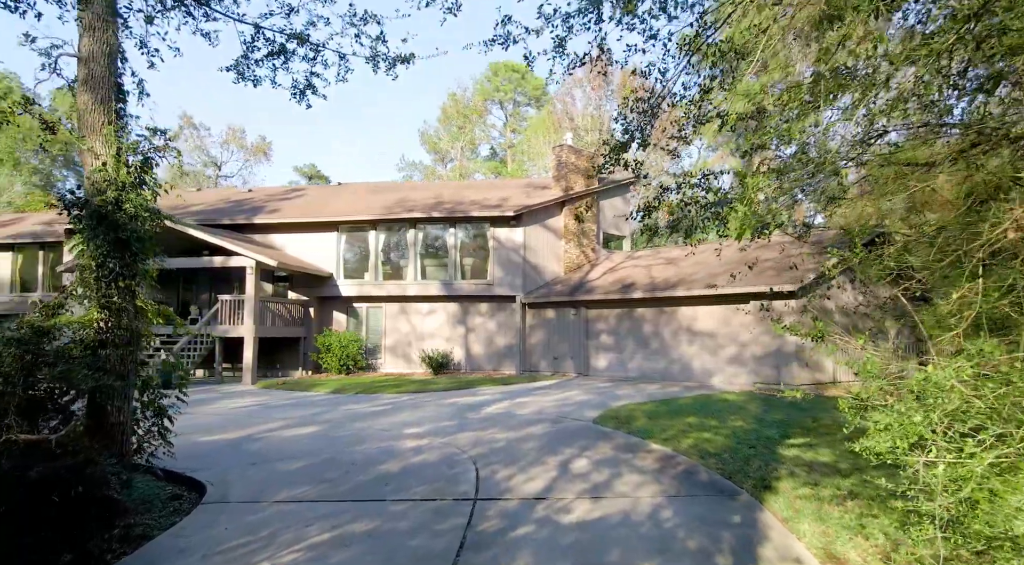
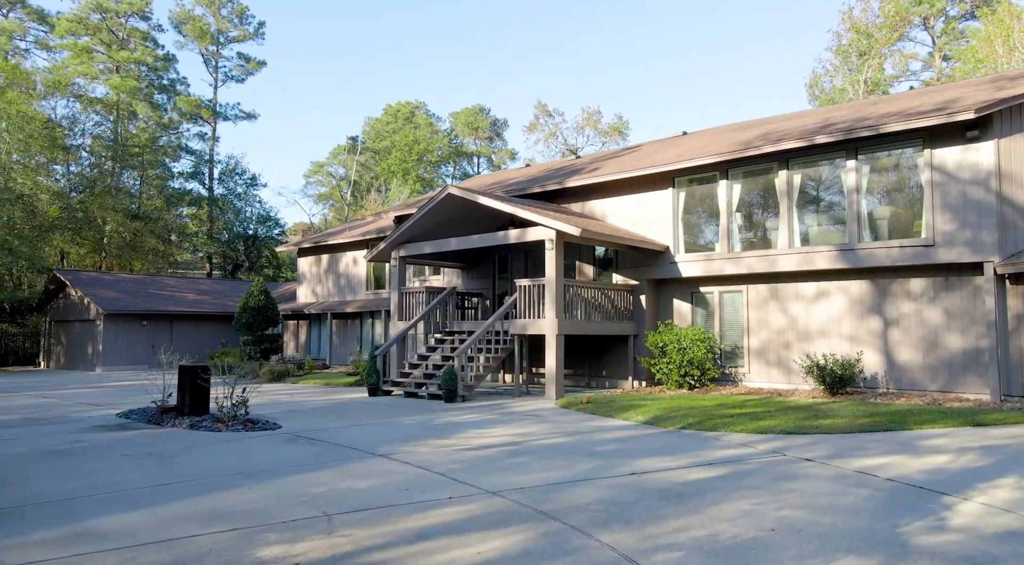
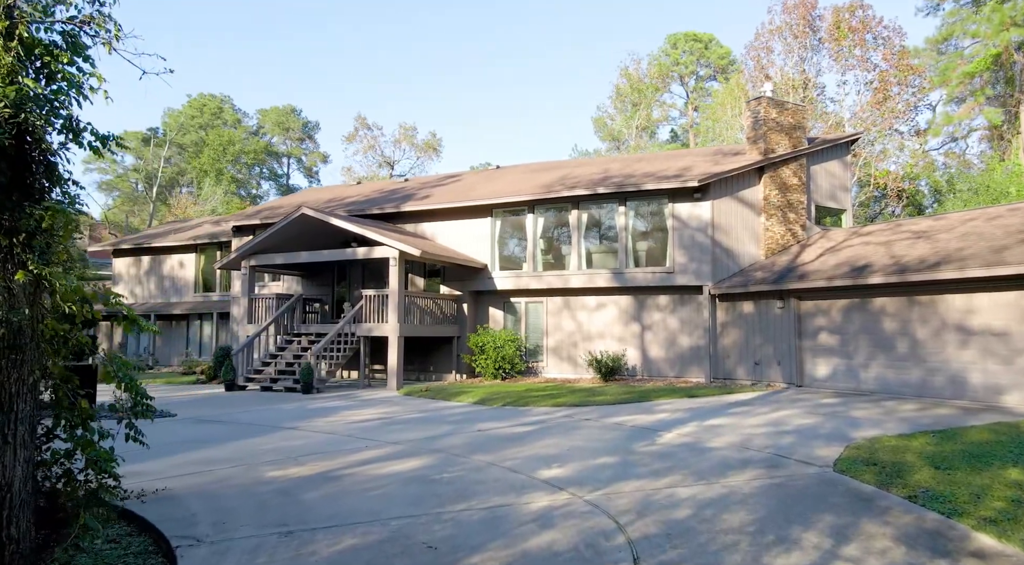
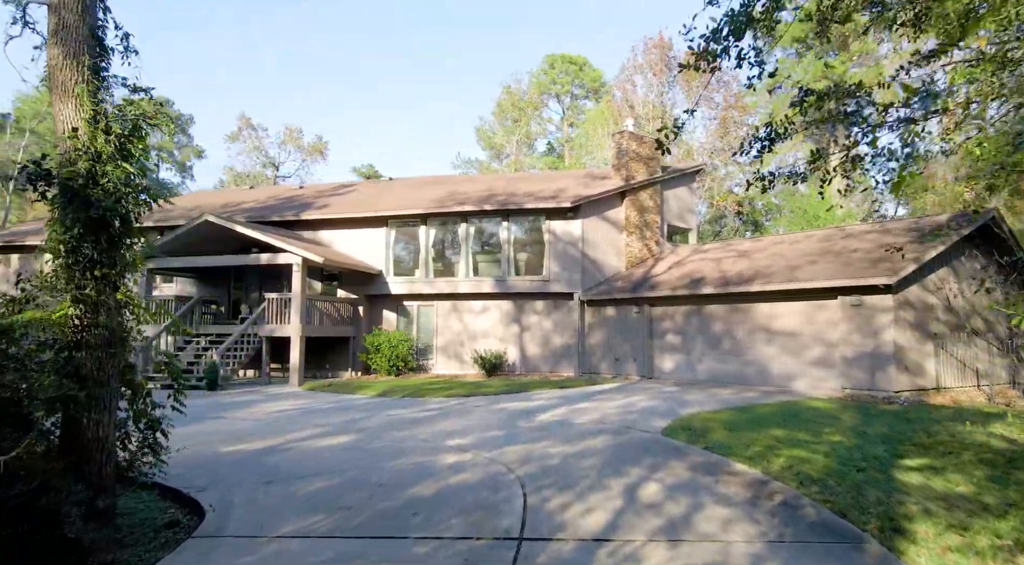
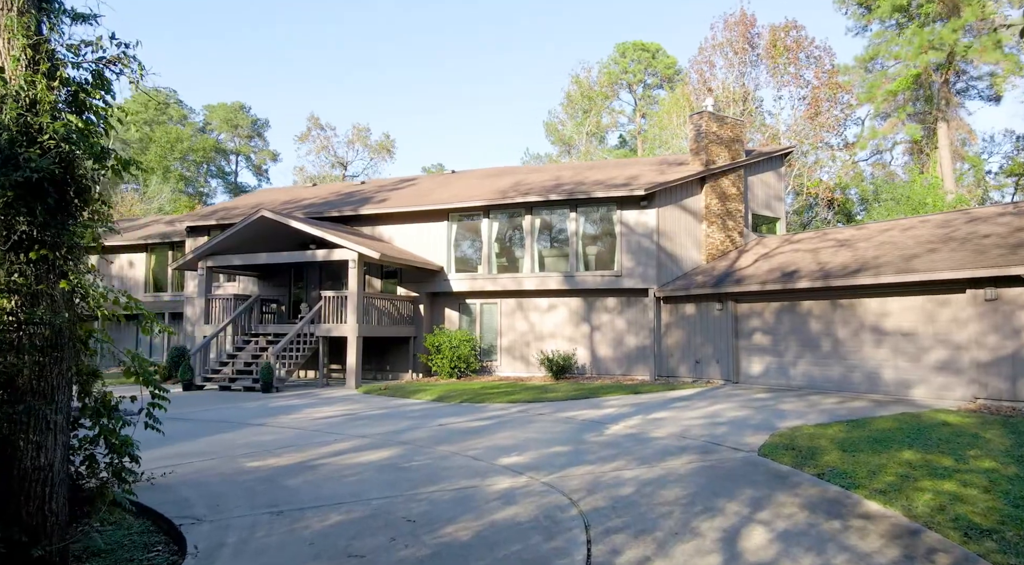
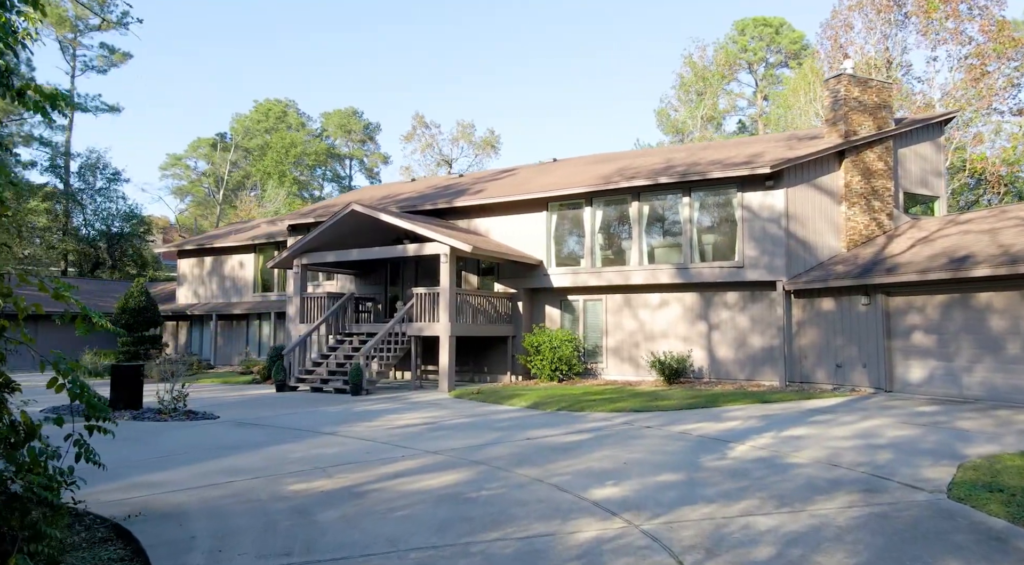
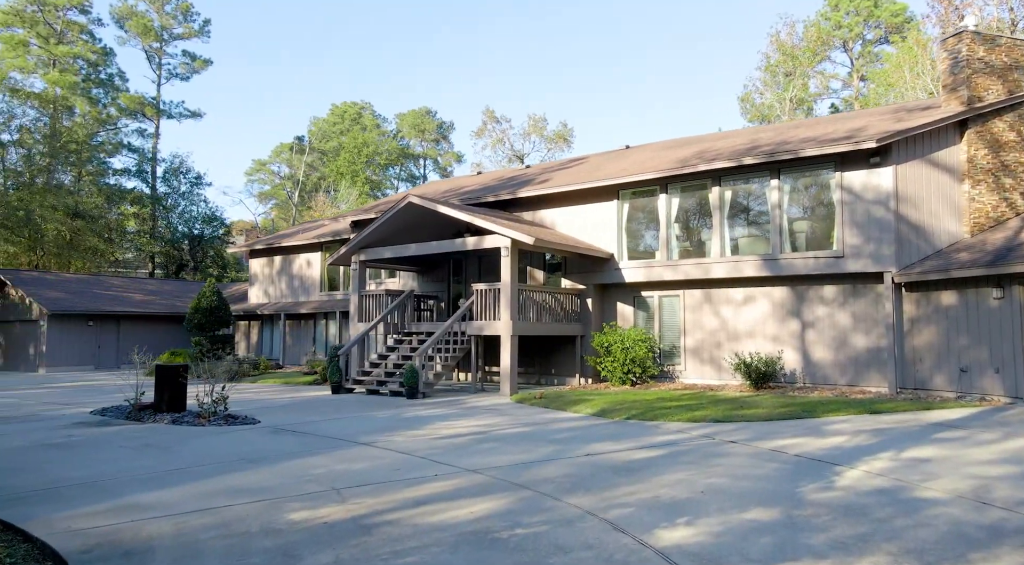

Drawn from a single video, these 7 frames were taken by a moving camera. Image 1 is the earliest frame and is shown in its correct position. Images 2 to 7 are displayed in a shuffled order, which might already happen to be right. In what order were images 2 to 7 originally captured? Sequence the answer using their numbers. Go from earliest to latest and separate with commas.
4, 5, 3, 6, 7, 2
